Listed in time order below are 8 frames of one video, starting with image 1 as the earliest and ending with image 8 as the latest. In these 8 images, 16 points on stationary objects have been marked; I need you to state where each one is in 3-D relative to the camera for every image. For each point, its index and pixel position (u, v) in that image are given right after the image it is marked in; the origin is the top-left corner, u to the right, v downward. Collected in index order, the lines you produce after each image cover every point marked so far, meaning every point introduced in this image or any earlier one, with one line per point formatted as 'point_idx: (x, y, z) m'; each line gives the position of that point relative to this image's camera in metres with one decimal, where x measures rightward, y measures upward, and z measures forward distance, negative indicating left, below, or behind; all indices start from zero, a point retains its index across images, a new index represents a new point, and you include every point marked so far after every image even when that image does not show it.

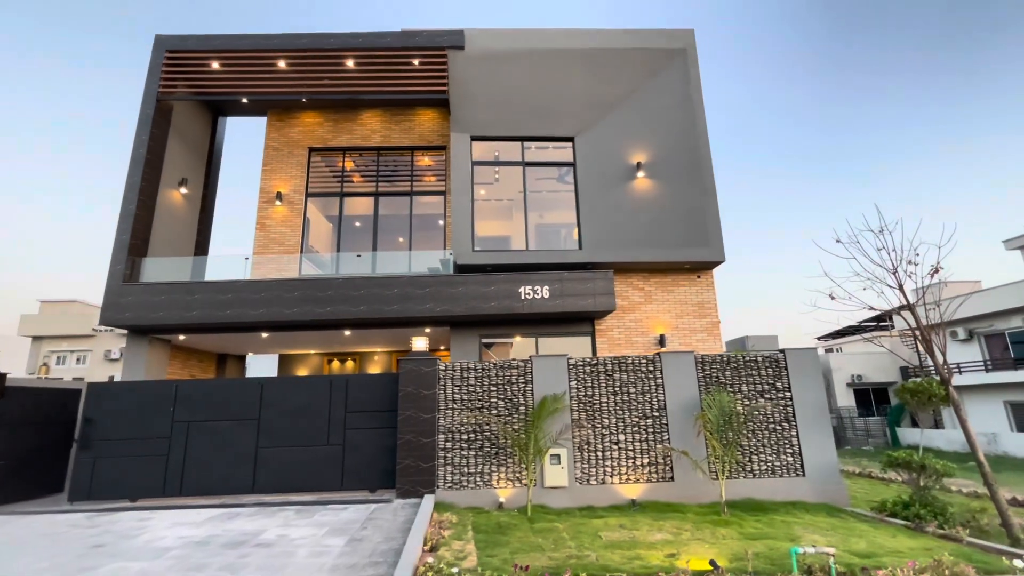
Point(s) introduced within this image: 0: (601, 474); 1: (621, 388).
0: (+1.1, -2.3, +6.0) m
1: (+1.4, -1.3, +6.3) m
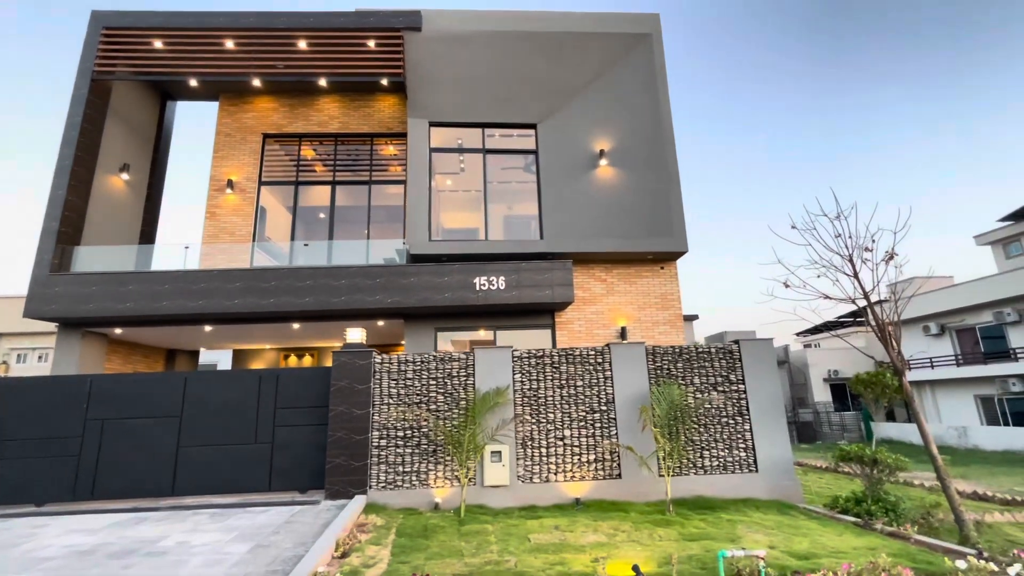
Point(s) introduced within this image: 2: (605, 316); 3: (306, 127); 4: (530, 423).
0: (+0.4, -2.2, +5.7) m
1: (+0.7, -1.2, +6.0) m
2: (+1.8, -0.5, +9.2) m
3: (-4.8, +3.8, +11.2) m
4: (+0.2, -1.6, +5.8) m
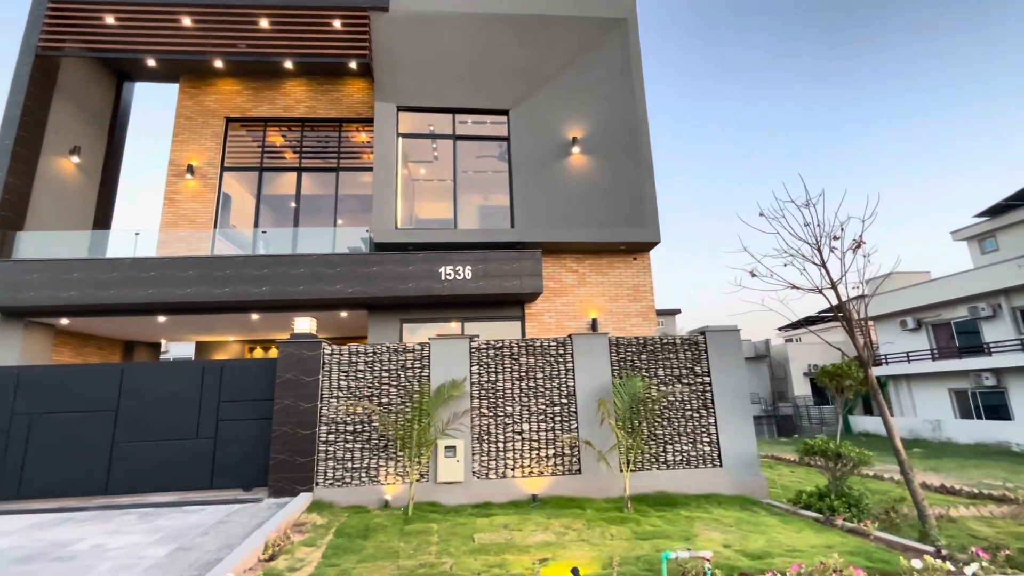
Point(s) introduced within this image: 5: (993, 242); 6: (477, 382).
0: (-0.1, -2.1, +5.5) m
1: (+0.2, -1.0, +5.7) m
2: (+1.2, -0.4, +9.0) m
3: (-5.4, +4.0, +10.8) m
4: (-0.3, -1.5, +5.6) m
5: (+18.4, +1.8, +18.3) m
6: (-0.4, -1.1, +5.7) m
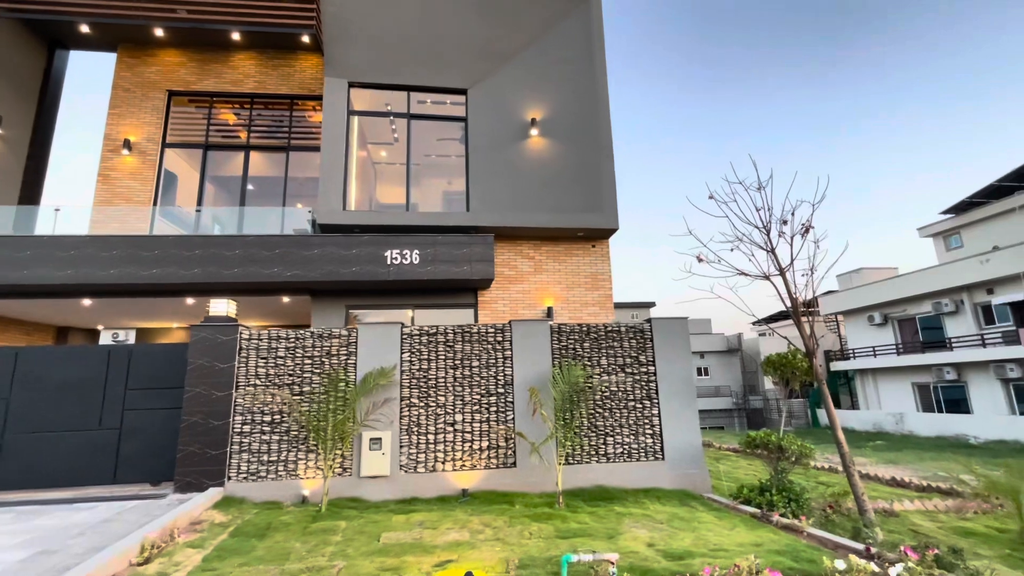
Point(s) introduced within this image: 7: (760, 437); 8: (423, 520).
0: (-0.9, -1.9, +5.1) m
1: (-0.6, -0.8, +5.4) m
2: (+0.4, -0.1, +8.7) m
3: (-6.3, +4.3, +10.2) m
4: (-1.0, -1.3, +5.3) m
5: (+17.3, +1.9, +18.6) m
6: (-1.2, -0.9, +5.3) m
7: (+2.6, -1.6, +5.1) m
8: (-0.8, -2.0, +4.2) m
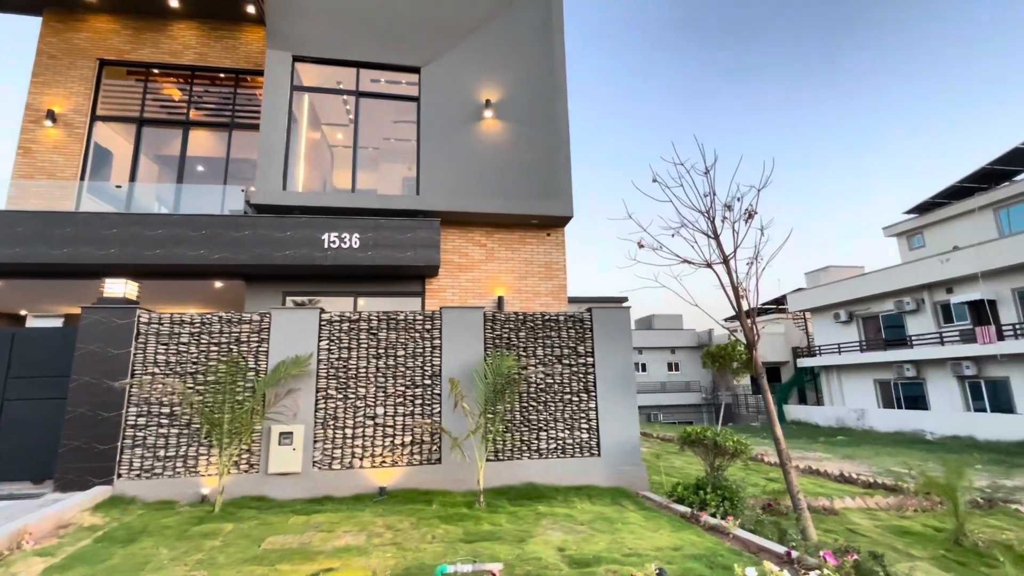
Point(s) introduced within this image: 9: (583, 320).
0: (-1.6, -1.7, +4.8) m
1: (-1.3, -0.6, +5.0) m
2: (-0.5, +0.1, +8.3) m
3: (-7.1, +4.6, +9.6) m
4: (-1.8, -1.1, +4.9) m
5: (+16.0, +2.0, +18.8) m
6: (-1.9, -0.7, +4.9) m
7: (+1.9, -1.5, +4.8) m
8: (-1.5, -1.9, +3.8) m
9: (+0.8, -0.4, +5.5) m
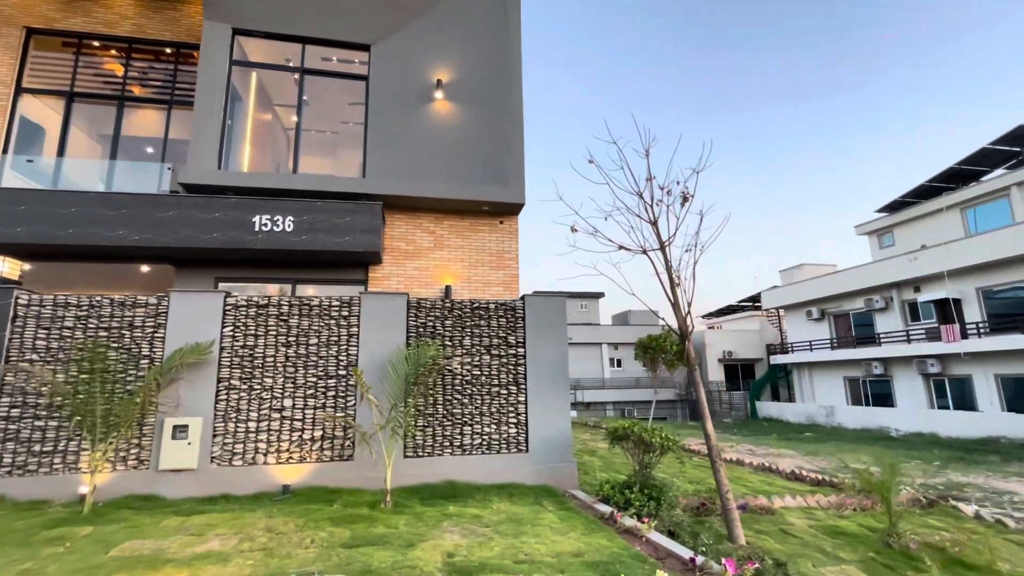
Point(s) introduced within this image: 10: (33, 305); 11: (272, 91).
0: (-2.4, -1.5, +4.4) m
1: (-2.1, -0.5, +4.7) m
2: (-1.4, +0.3, +8.0) m
3: (-8.0, +4.9, +9.0) m
4: (-2.6, -1.0, +4.5) m
5: (+14.9, +2.0, +18.9) m
6: (-2.7, -0.6, +4.5) m
7: (+1.1, -1.3, +4.6) m
8: (-2.3, -1.7, +3.5) m
9: (0.0, -0.2, +5.2) m
10: (-4.3, -0.2, +4.4) m
11: (-4.1, +3.4, +8.3) m
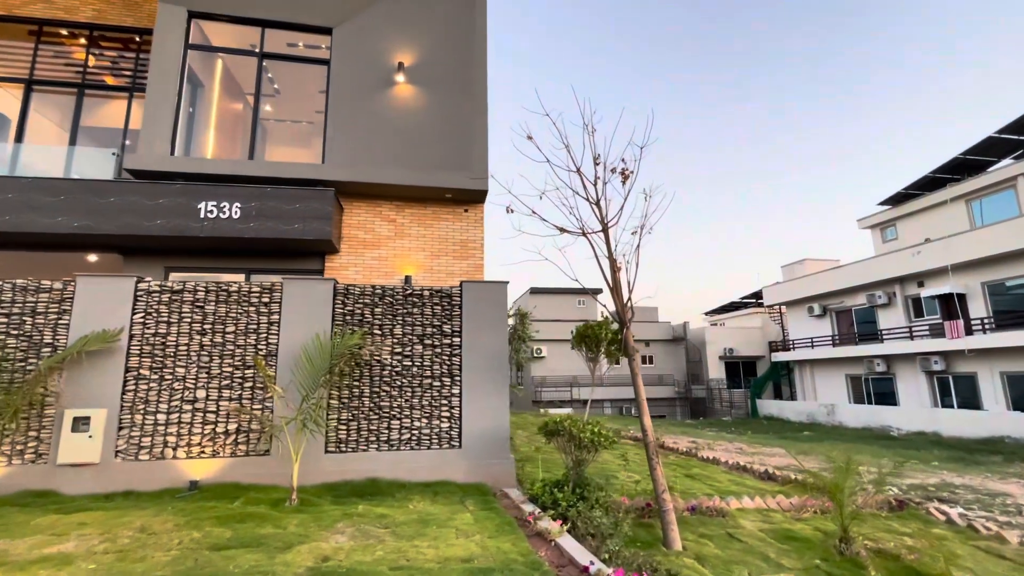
0: (-3.1, -1.4, +4.1) m
1: (-2.7, -0.3, +4.4) m
2: (-2.0, +0.4, +7.7) m
3: (-8.5, +5.1, +8.8) m
4: (-3.2, -0.8, +4.2) m
5: (+14.5, +2.2, +18.3) m
6: (-3.3, -0.4, +4.3) m
7: (+0.4, -1.2, +4.2) m
8: (-2.9, -1.6, +3.2) m
9: (-0.6, -0.1, +4.9) m
10: (-5.0, 0.0, +4.1) m
11: (-4.7, +3.6, +8.0) m
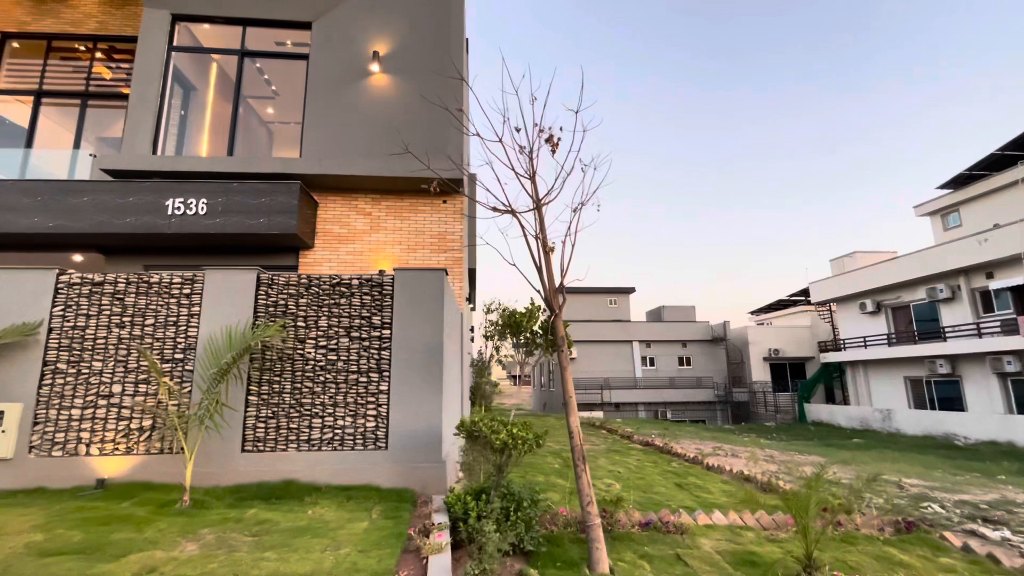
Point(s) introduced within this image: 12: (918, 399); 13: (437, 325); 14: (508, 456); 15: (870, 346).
0: (-3.7, -1.3, +4.0) m
1: (-3.4, -0.3, +4.3) m
2: (-2.3, +0.5, +7.5) m
3: (-8.8, +5.0, +9.2) m
4: (-3.9, -0.7, +4.1) m
5: (+15.1, +2.5, +16.5) m
6: (-4.0, -0.4, +4.2) m
7: (-0.2, -1.1, +3.8) m
8: (-3.7, -1.5, +3.1) m
9: (-1.2, 0.0, +4.5) m
10: (-5.6, 0.0, +4.2) m
11: (-5.1, +3.6, +8.1) m
12: (+12.0, -3.3, +14.8) m
13: (-0.7, -0.3, +4.5) m
14: (0.0, -1.2, +3.6) m
15: (+11.7, -1.9, +16.3) m
